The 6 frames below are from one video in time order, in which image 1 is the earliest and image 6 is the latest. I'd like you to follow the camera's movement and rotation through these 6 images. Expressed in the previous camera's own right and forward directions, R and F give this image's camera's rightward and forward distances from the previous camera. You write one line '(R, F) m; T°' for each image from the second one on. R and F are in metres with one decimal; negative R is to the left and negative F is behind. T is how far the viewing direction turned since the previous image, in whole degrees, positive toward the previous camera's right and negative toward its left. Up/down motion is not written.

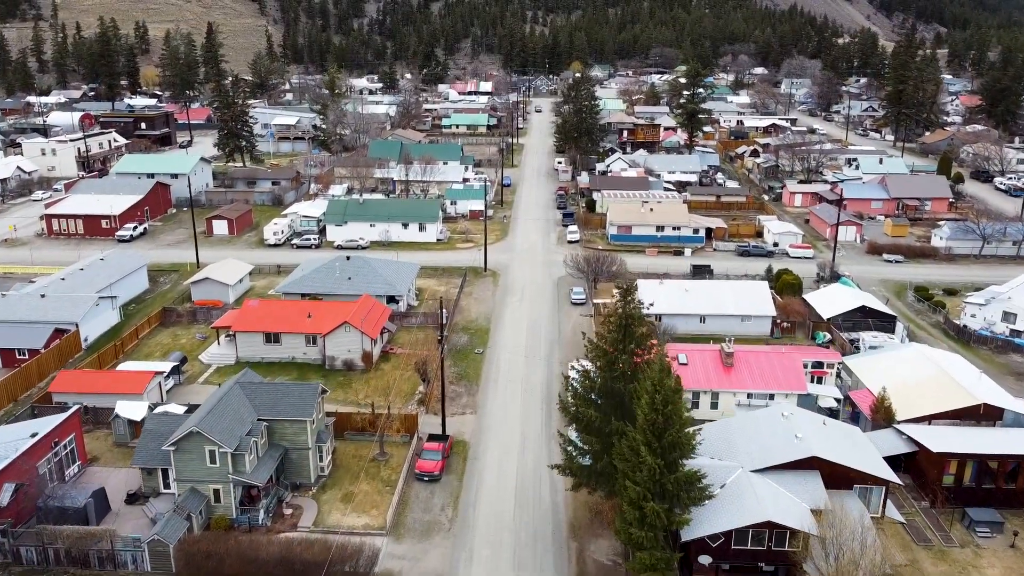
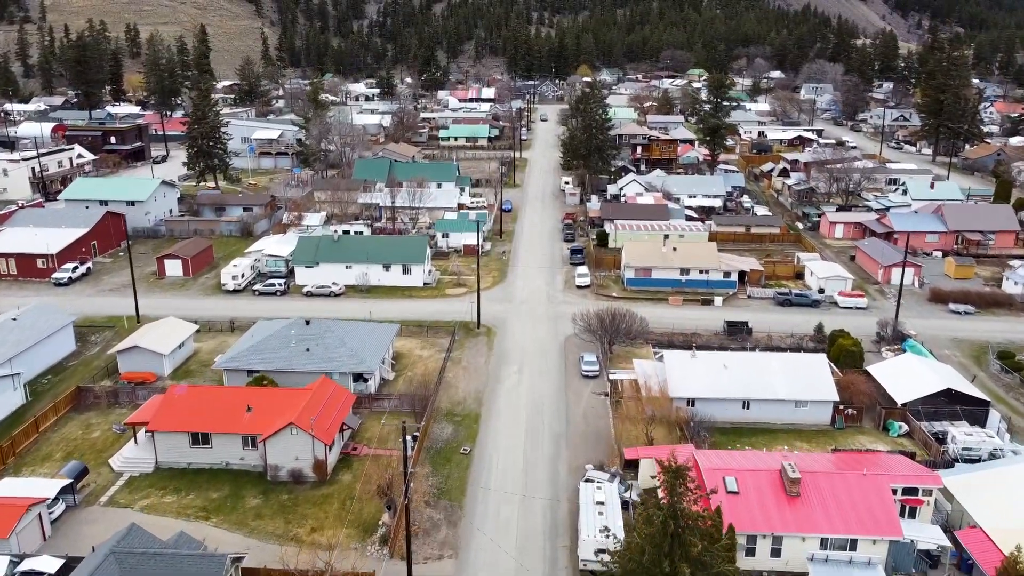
(+0.3, +5.9) m; 0°
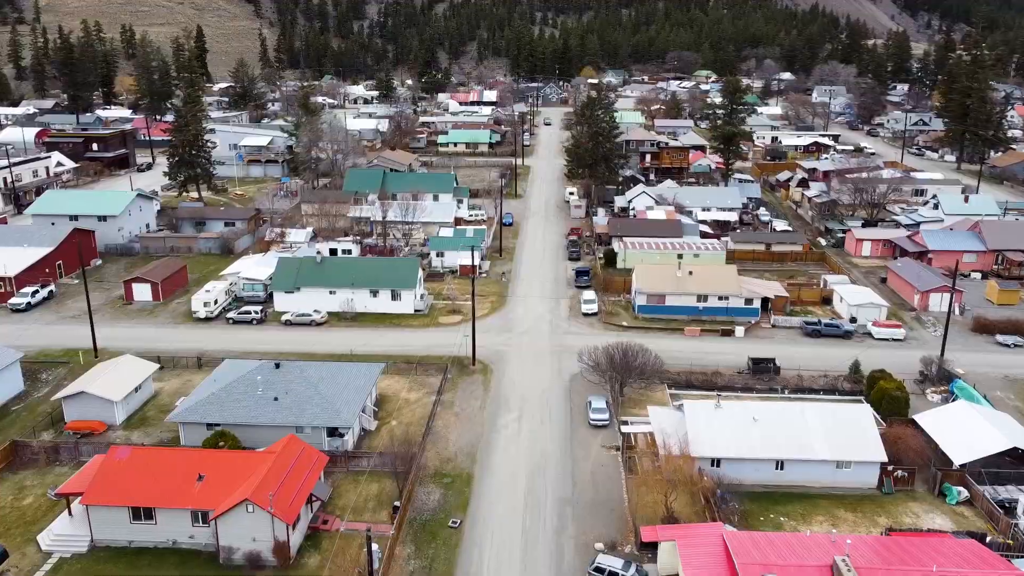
(+0.2, +3.2) m; 0°
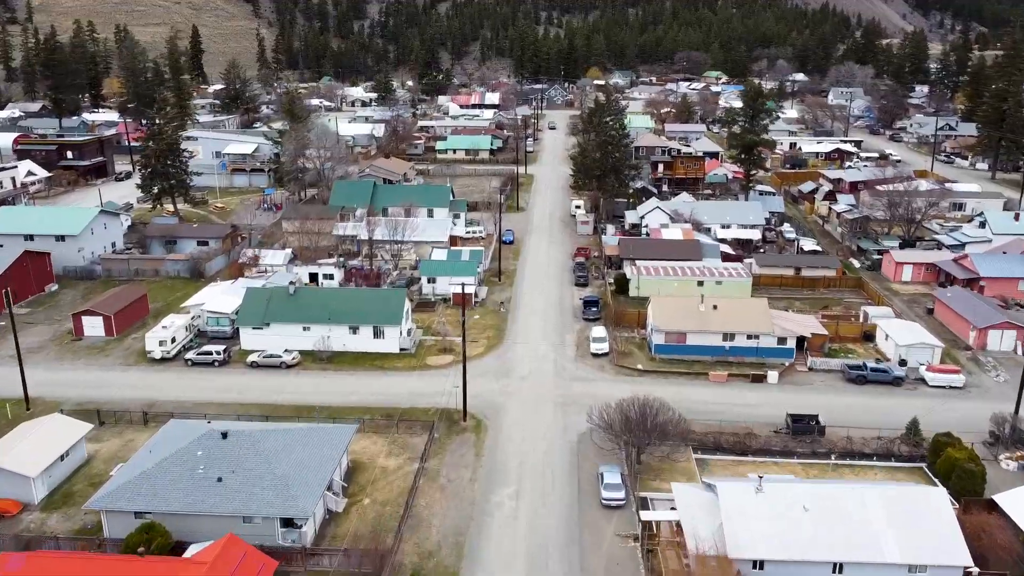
(+0.2, +4.0) m; 0°
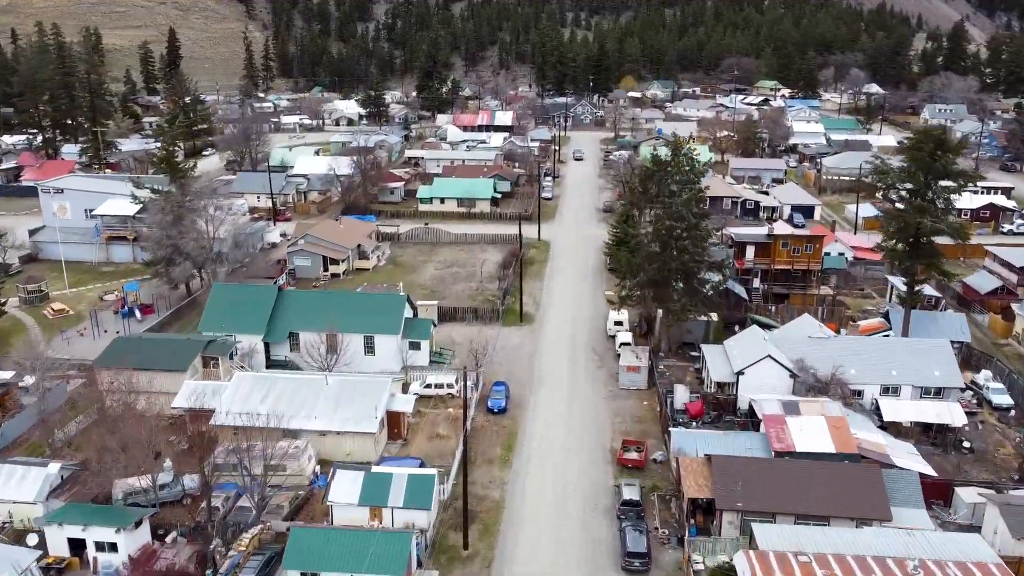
(+0.9, +18.5) m; -2°
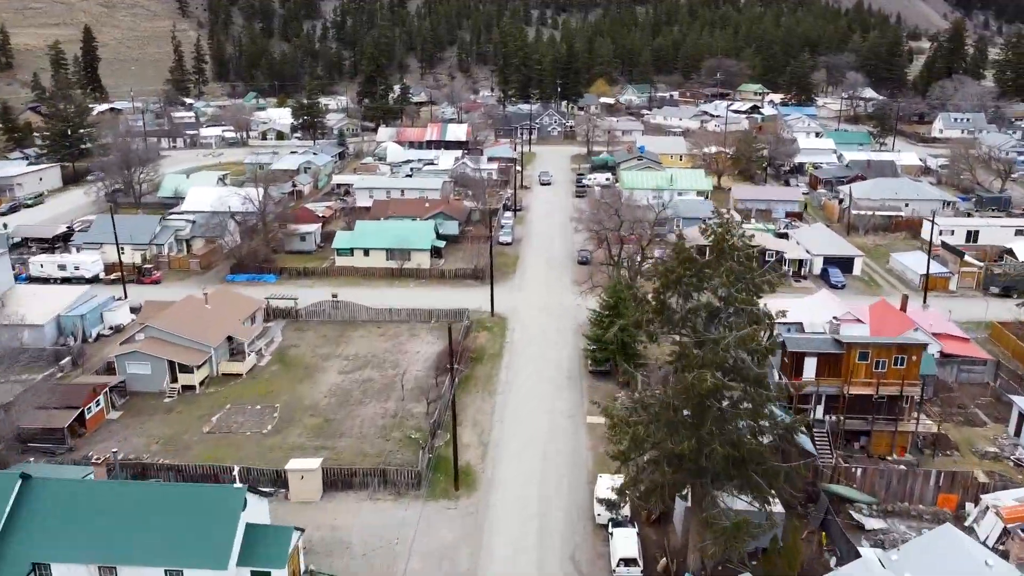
(+1.0, +11.4) m; +2°
